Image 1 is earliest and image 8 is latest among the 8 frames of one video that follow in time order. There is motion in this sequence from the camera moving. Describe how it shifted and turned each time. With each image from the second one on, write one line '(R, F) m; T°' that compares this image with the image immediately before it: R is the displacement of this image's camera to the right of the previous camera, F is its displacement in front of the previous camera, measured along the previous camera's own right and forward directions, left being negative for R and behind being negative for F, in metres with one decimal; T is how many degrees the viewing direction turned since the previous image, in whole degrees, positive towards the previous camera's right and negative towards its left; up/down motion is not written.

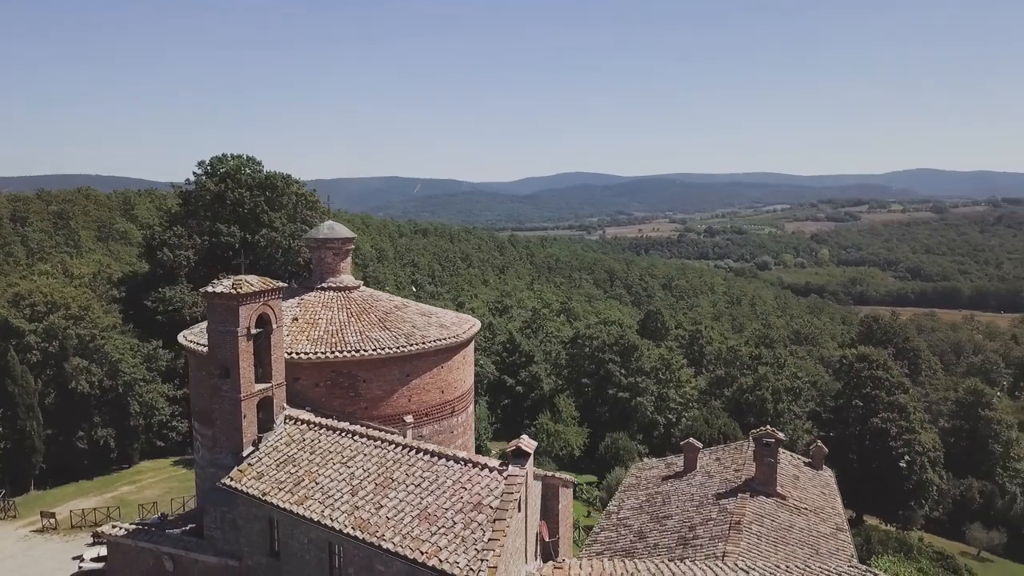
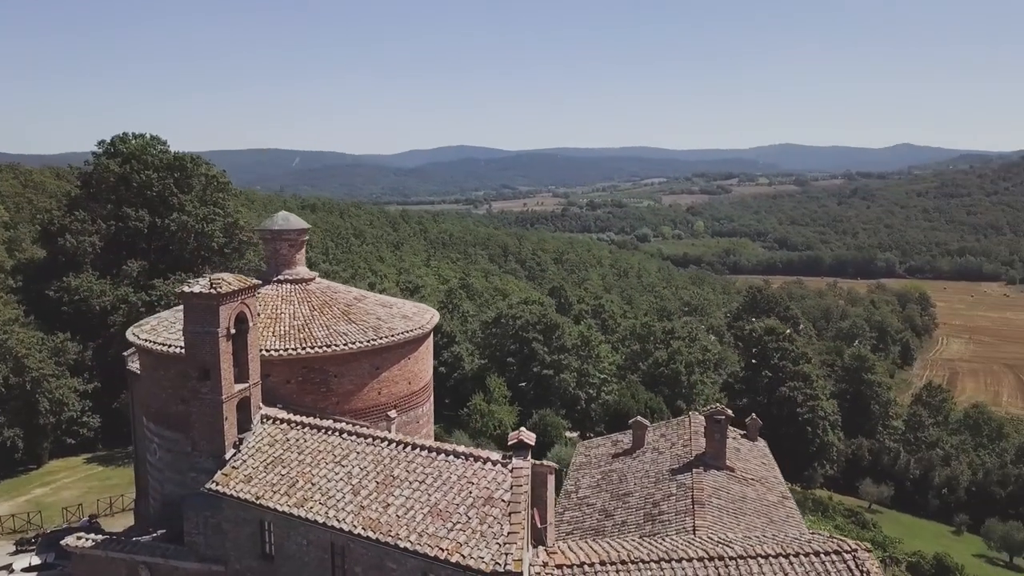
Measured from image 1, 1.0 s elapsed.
(-2.1, -0.2) m; +8°
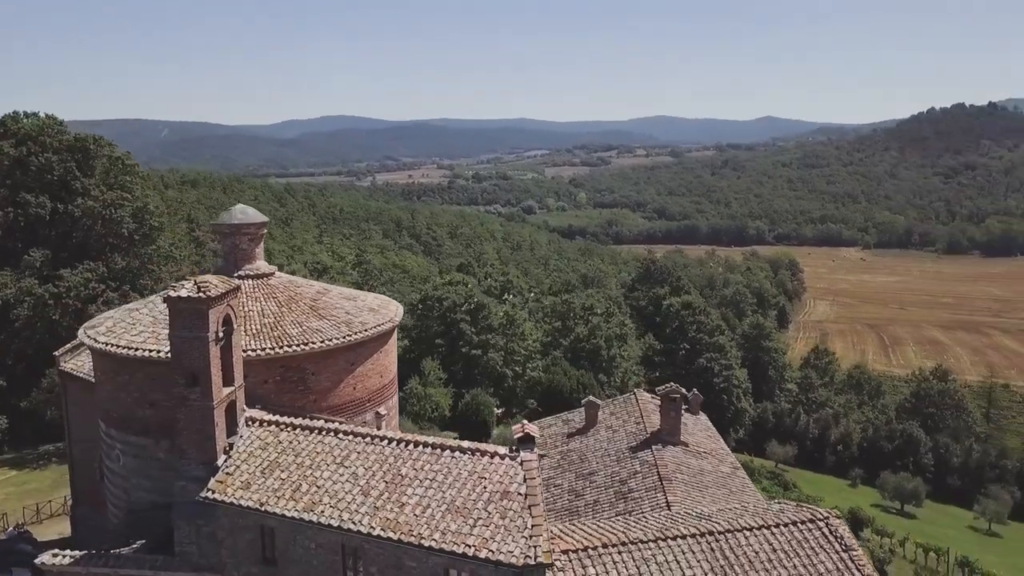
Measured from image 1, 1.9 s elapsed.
(-2.2, -0.2) m; +8°
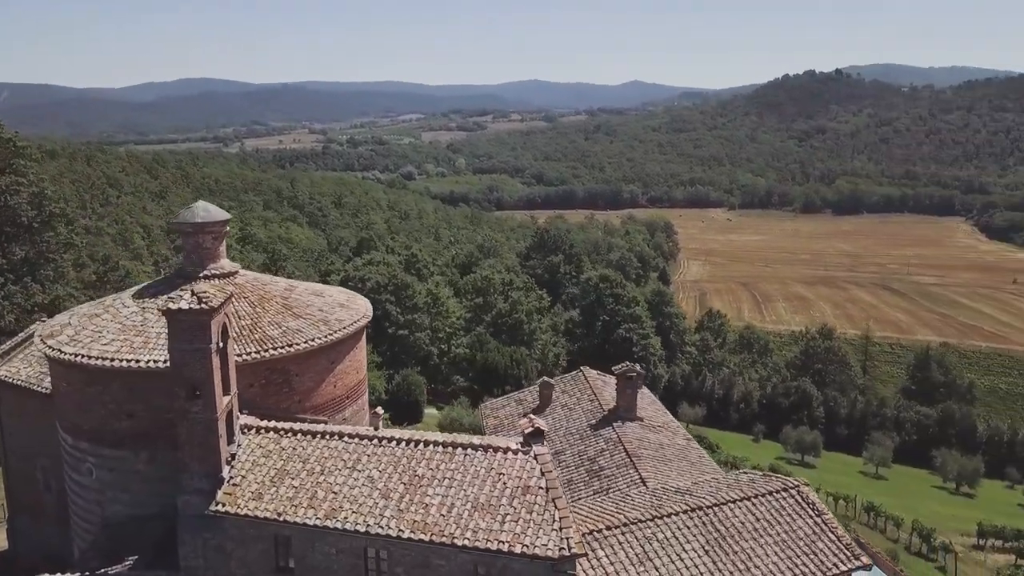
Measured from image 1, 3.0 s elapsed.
(-2.5, -0.2) m; +9°
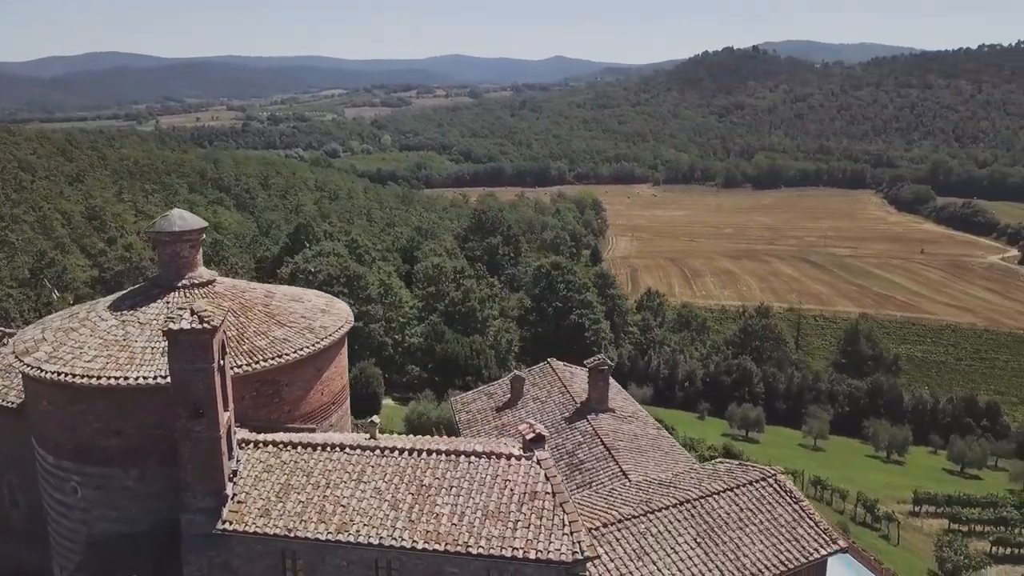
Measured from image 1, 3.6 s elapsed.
(-1.4, -0.2) m; +5°
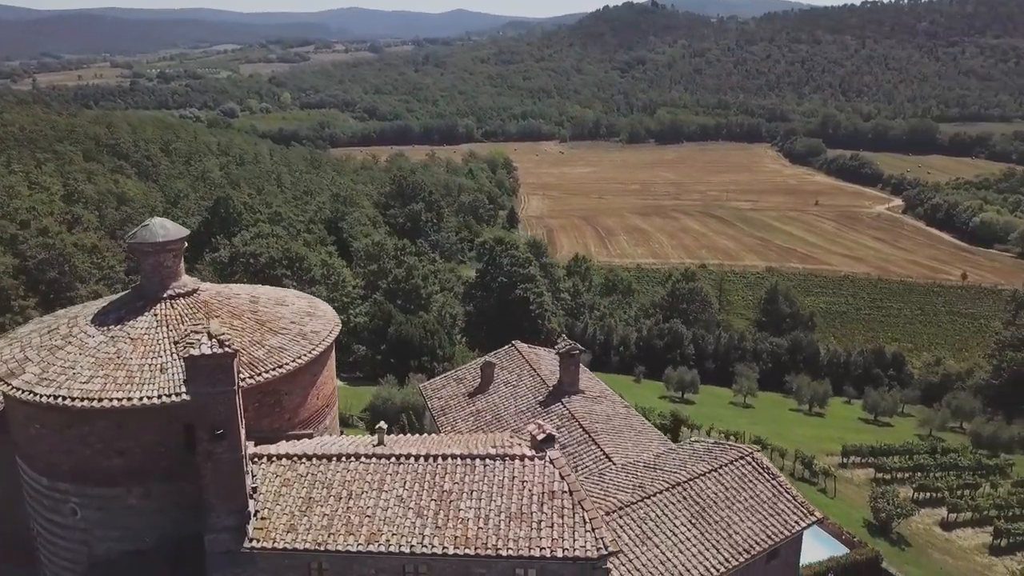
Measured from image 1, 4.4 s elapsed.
(-2.0, -0.3) m; +7°
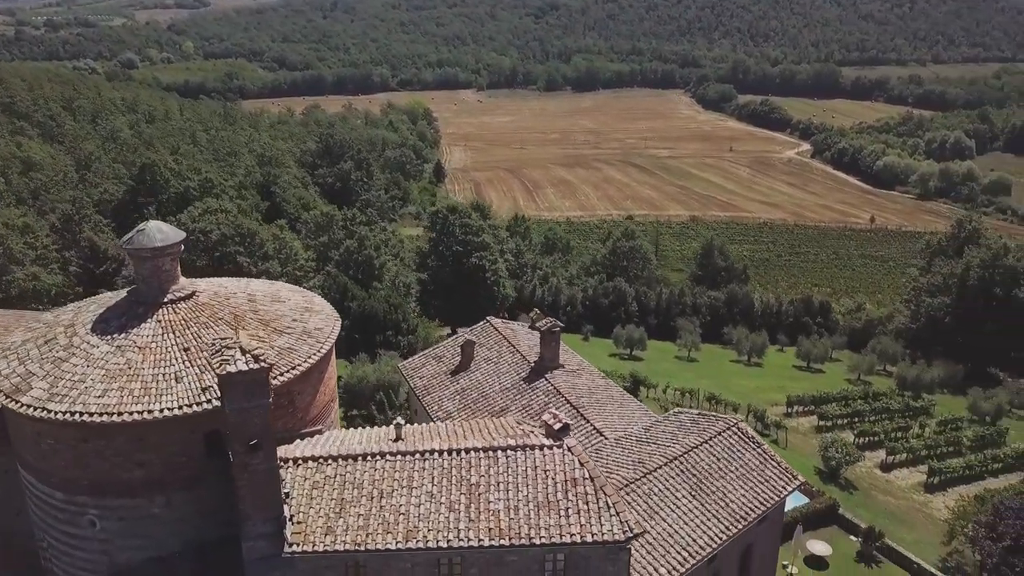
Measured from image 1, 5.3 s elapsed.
(-2.0, -0.4) m; +6°
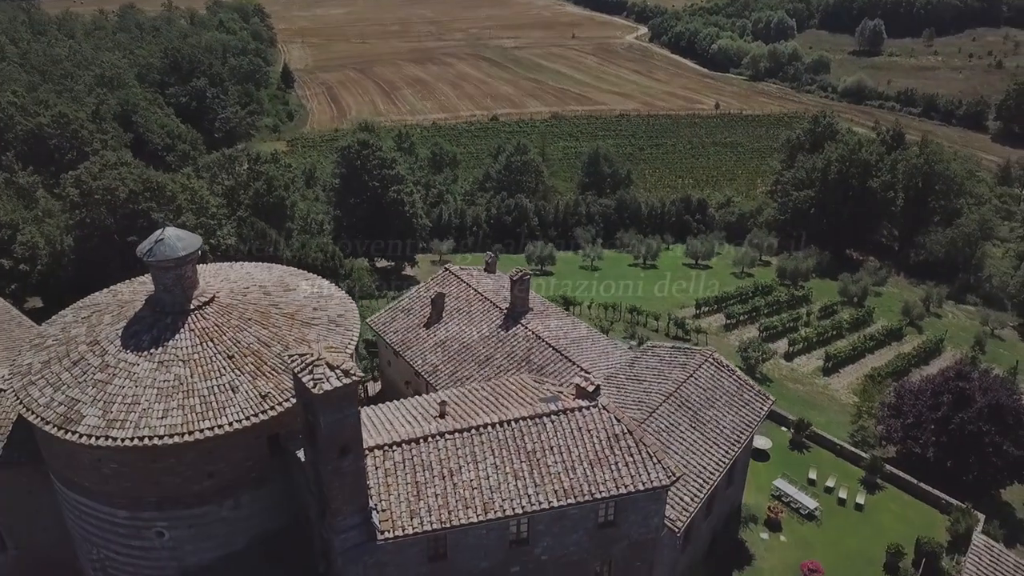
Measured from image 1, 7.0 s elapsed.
(-4.1, -0.6) m; +11°
